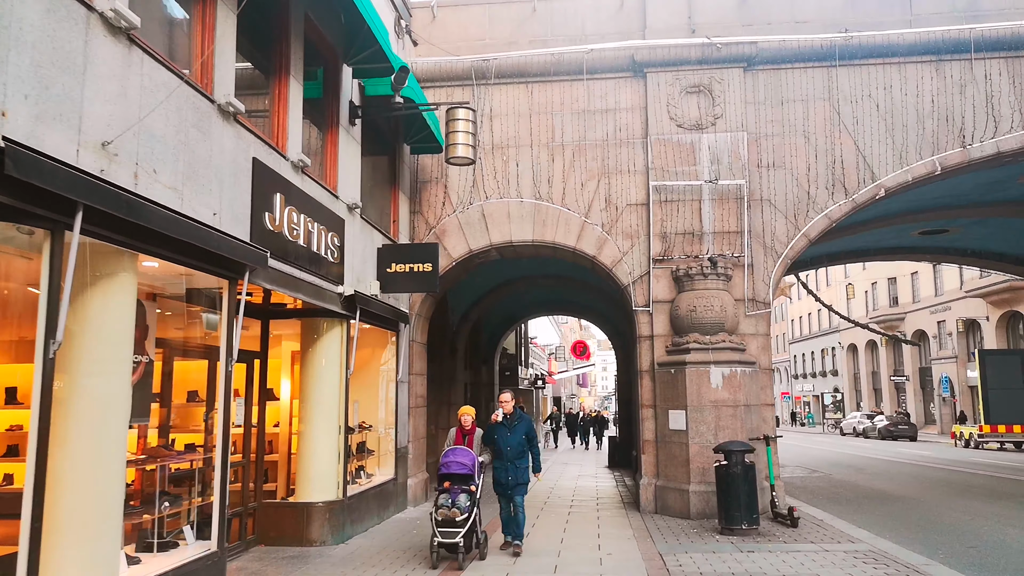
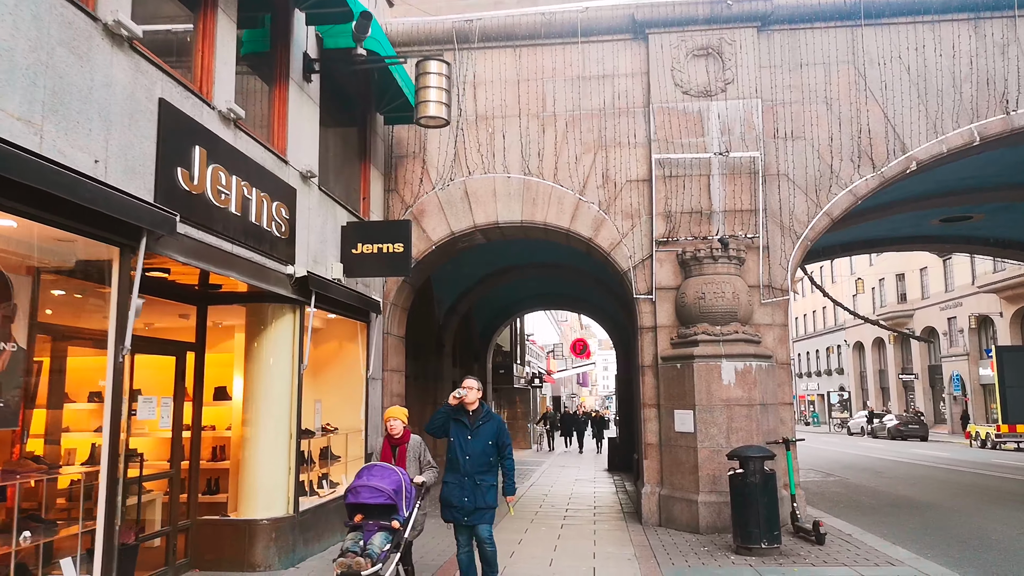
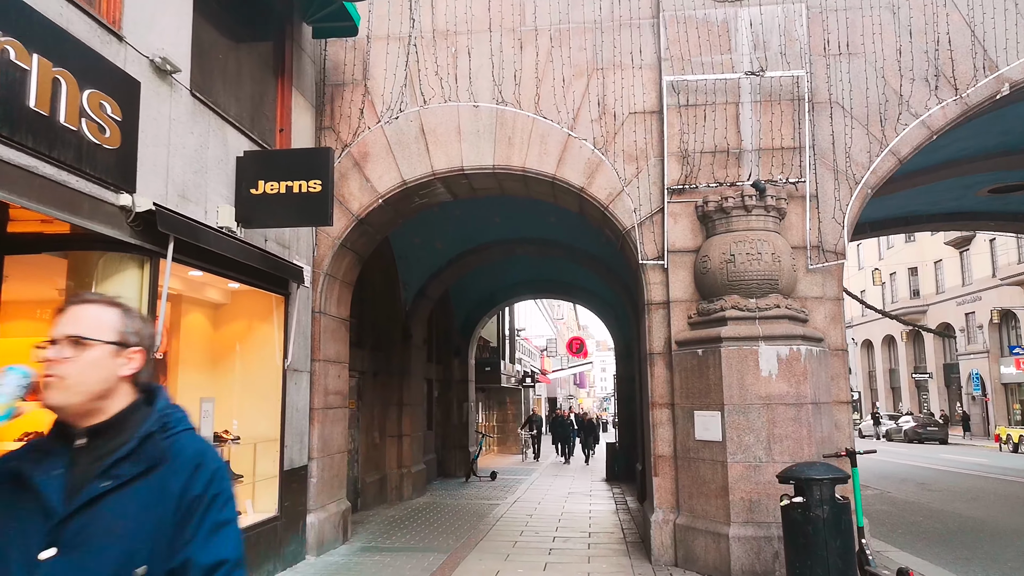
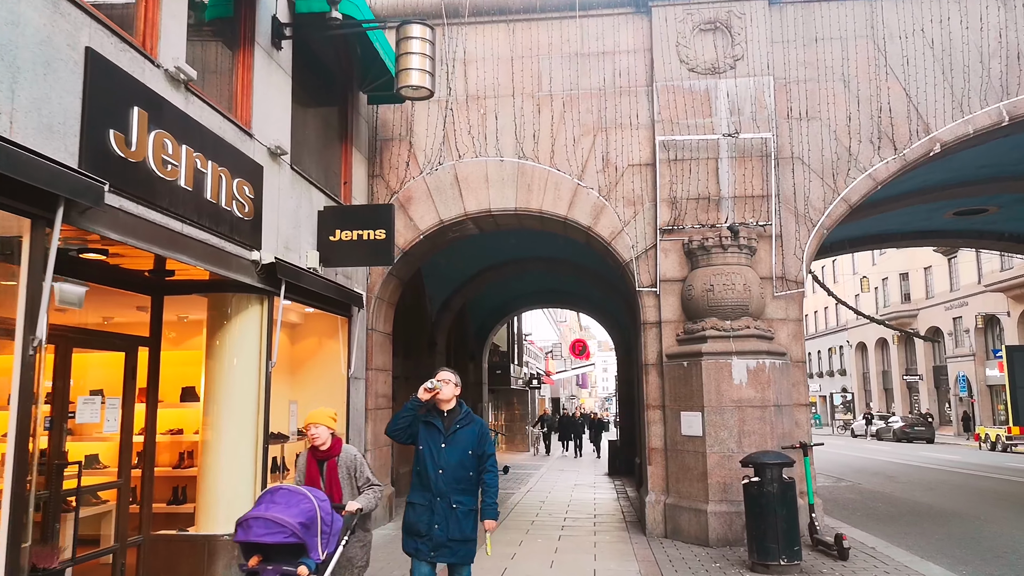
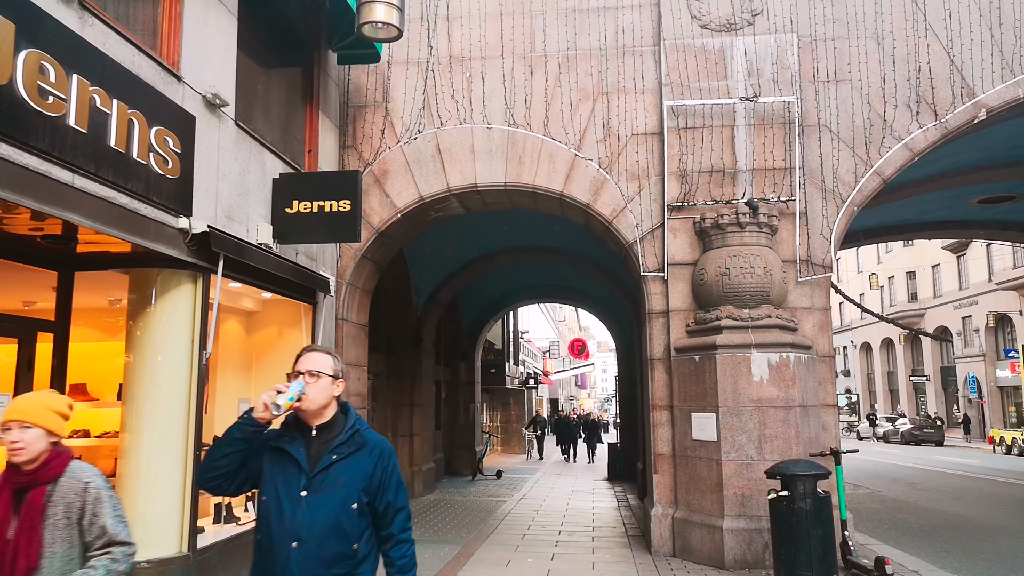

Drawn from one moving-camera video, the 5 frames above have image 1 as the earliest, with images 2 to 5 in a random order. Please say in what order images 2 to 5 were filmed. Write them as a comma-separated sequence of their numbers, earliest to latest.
2, 4, 5, 3
